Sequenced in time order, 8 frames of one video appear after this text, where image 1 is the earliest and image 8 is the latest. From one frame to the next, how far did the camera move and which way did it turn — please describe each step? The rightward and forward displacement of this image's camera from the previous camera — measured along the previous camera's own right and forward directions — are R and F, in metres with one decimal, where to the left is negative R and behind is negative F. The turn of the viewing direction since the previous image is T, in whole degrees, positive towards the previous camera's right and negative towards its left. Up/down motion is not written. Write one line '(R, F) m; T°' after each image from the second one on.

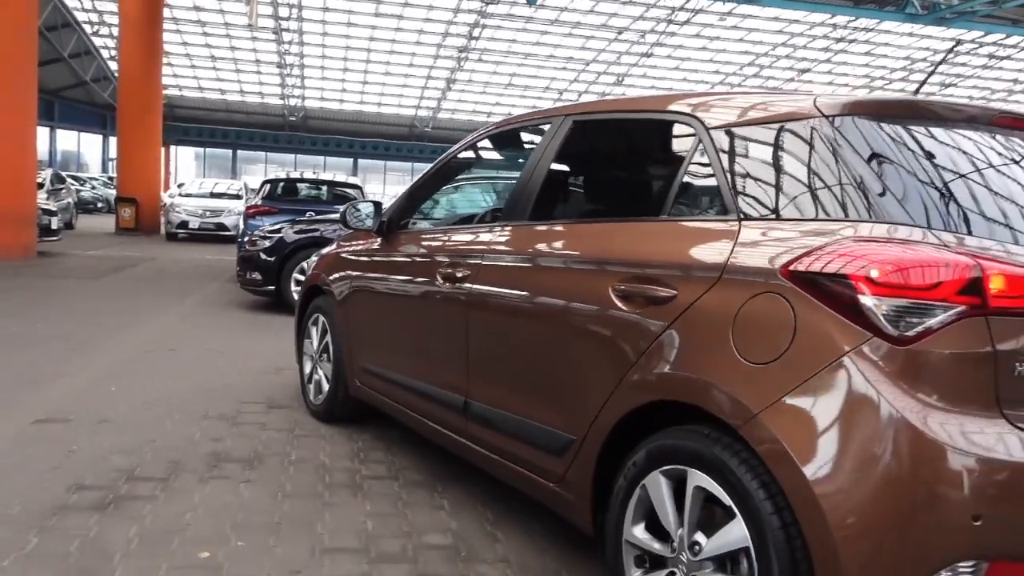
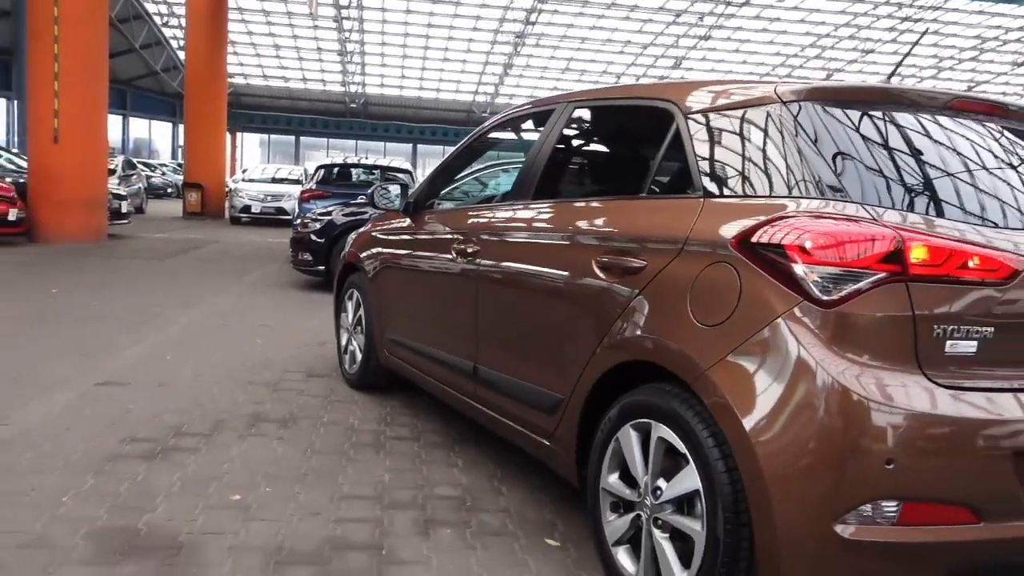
(+0.3, -0.3) m; -4°
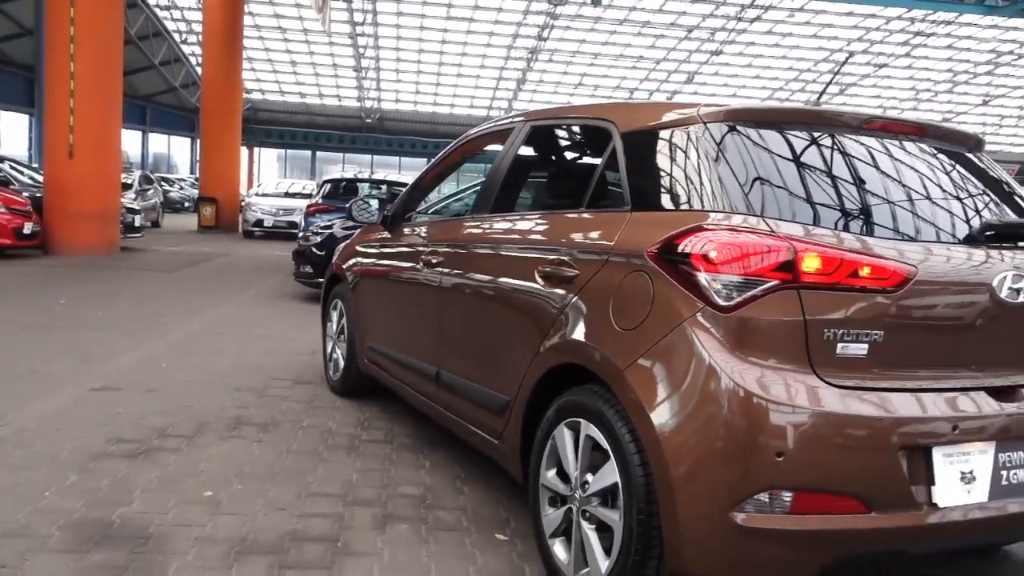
(+0.3, -0.2) m; -1°
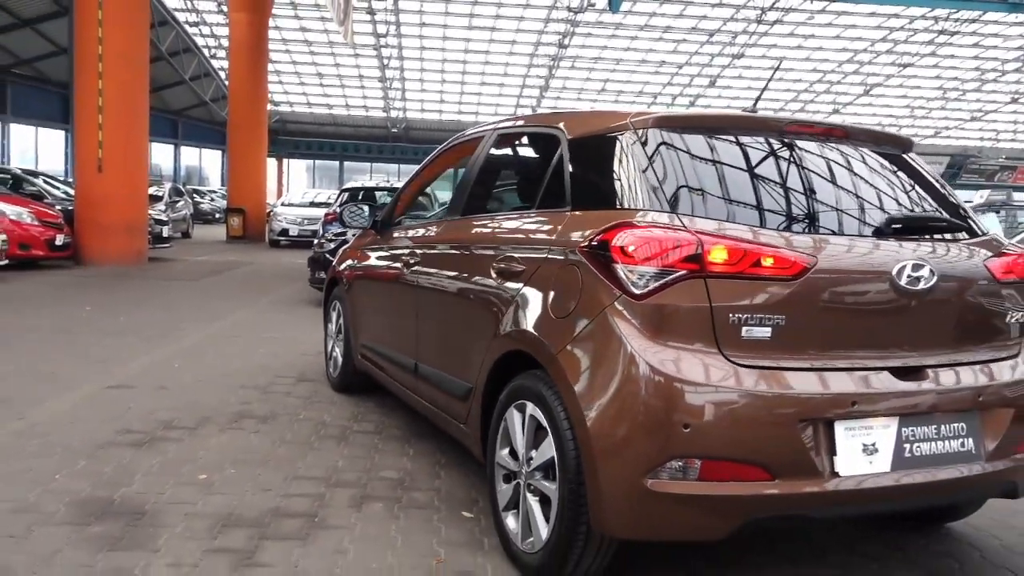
(+0.3, -0.3) m; -2°
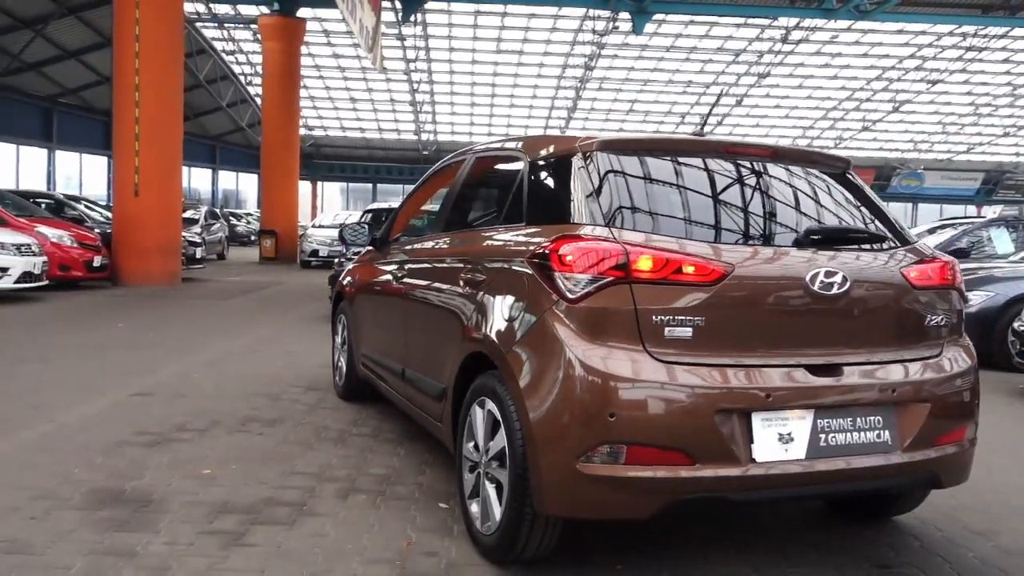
(+0.3, -0.4) m; -2°
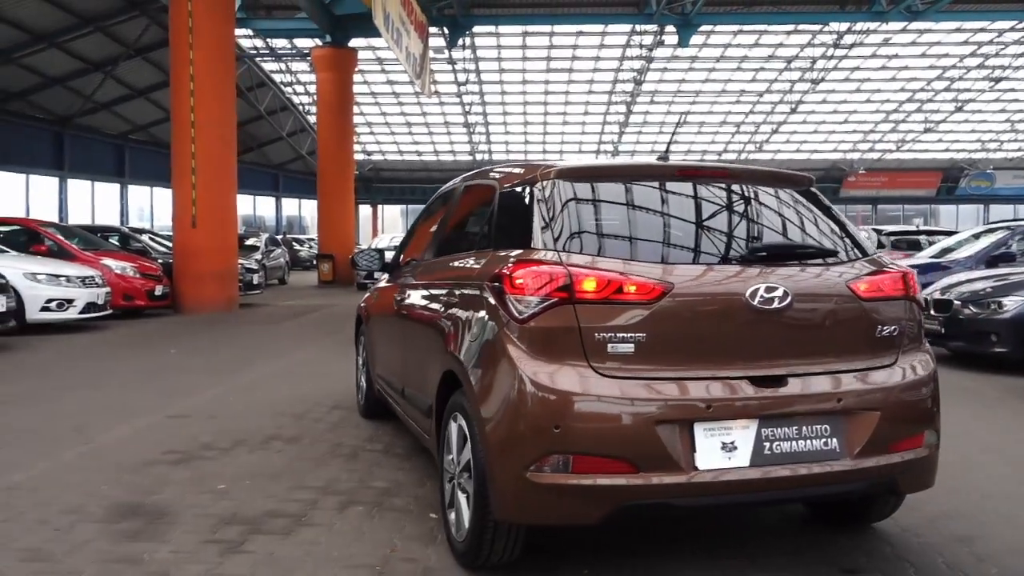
(+0.4, -0.2) m; -4°
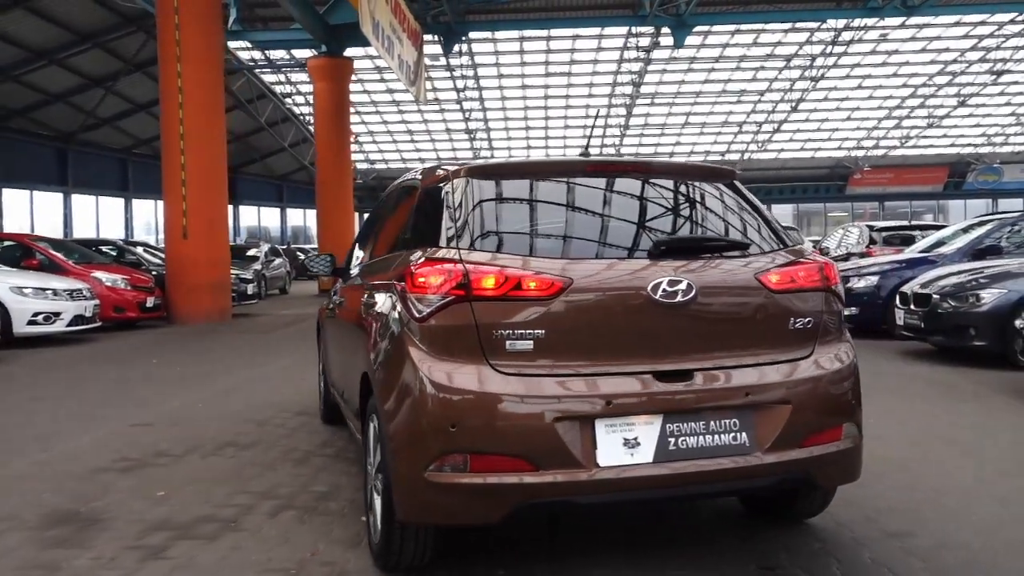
(+0.4, 0.0) m; -1°
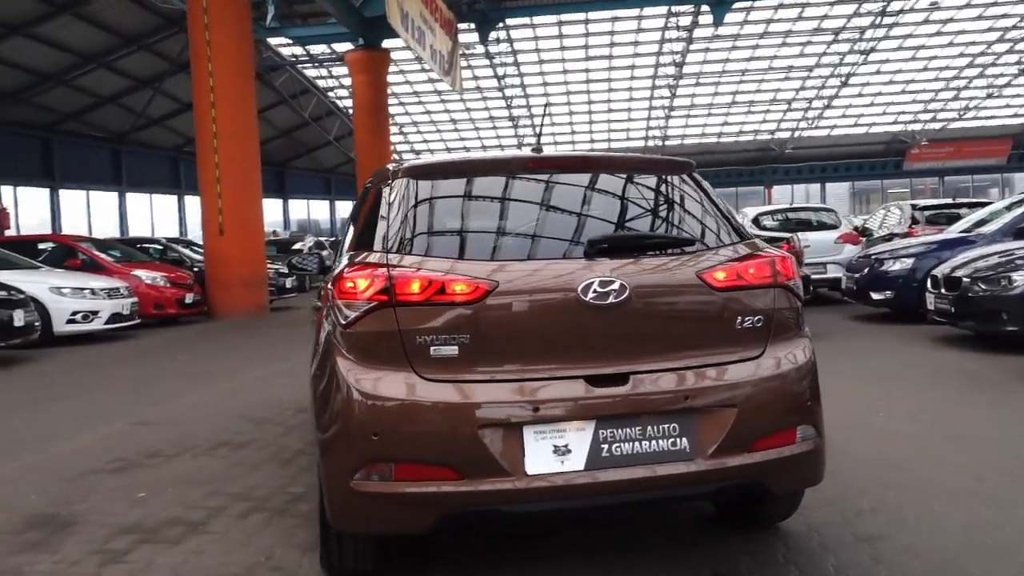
(+0.5, +0.1) m; -4°
